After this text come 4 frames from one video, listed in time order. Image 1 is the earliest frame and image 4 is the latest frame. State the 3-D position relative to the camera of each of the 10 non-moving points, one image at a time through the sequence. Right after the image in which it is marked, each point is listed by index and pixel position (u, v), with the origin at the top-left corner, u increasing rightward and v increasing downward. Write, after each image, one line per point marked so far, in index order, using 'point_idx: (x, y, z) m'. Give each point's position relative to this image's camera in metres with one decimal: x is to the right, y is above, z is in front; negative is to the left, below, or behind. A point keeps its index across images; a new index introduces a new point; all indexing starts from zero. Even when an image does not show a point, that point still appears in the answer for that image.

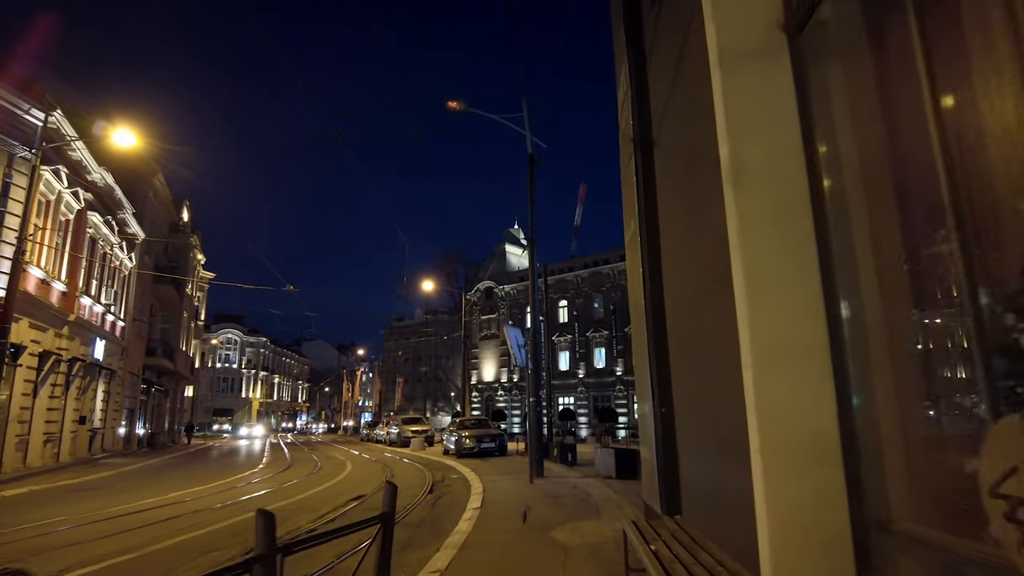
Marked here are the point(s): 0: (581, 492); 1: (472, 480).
0: (+1.3, -3.7, +12.2) m
1: (-1.2, -4.6, +15.8) m
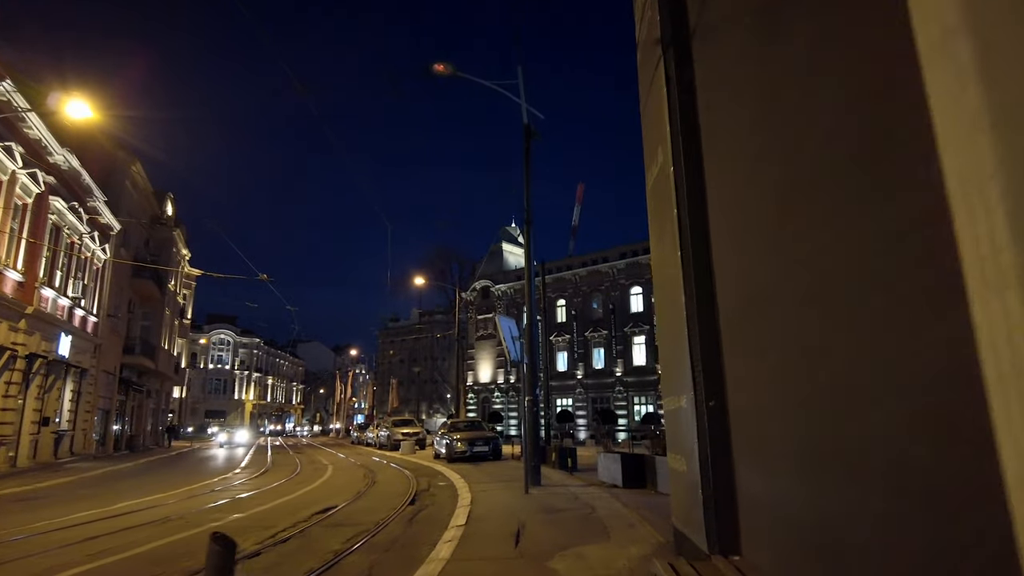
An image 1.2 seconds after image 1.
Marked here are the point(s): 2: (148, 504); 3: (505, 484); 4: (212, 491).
0: (+1.1, -3.4, +10.5) m
1: (-1.3, -4.3, +14.1) m
2: (-7.9, -4.6, +14.4) m
3: (-0.1, -4.2, +14.3) m
4: (-7.6, -5.2, +17.0) m
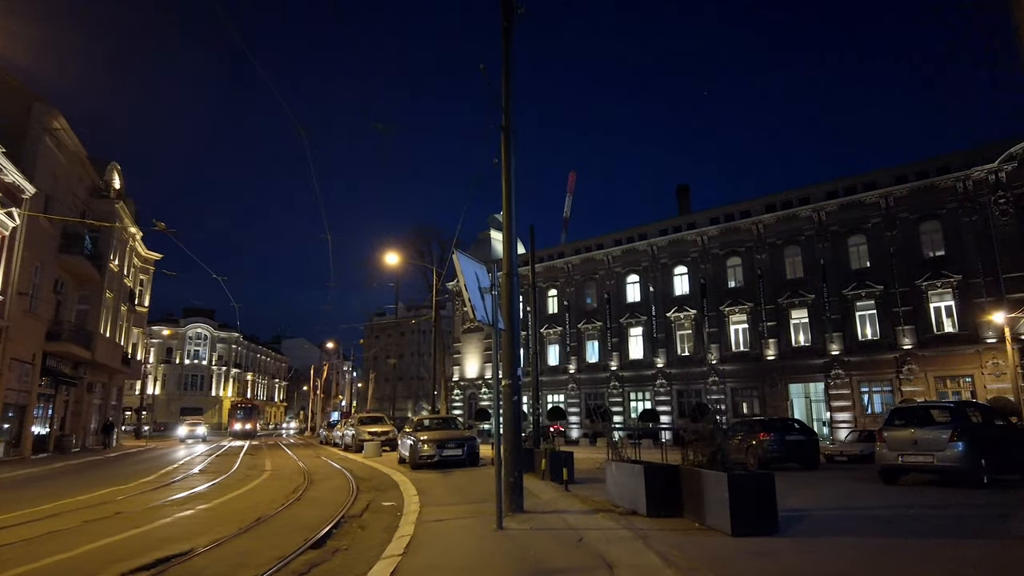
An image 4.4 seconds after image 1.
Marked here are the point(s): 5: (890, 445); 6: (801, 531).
0: (+0.7, -2.5, +6.1) m
1: (-1.8, -3.3, +9.8) m
2: (-8.3, -3.7, +9.9) m
3: (-0.6, -3.2, +9.9) m
4: (-8.1, -4.2, +12.6) m
5: (+7.1, -2.9, +12.5) m
6: (+3.2, -2.7, +7.5) m
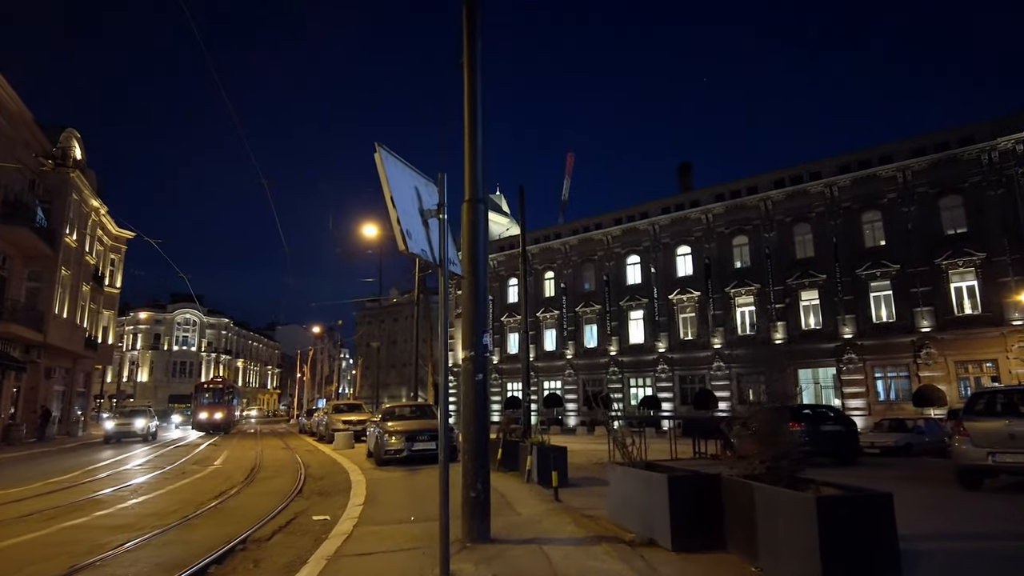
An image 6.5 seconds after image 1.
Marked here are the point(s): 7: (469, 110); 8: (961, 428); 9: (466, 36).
0: (+0.4, -1.9, +3.3) m
1: (-2.1, -2.6, +6.9) m
2: (-8.7, -3.0, +7.1) m
3: (-0.9, -2.5, +7.1) m
4: (-8.5, -3.5, +9.7) m
5: (+6.7, -2.2, +9.7) m
6: (+2.9, -2.1, +4.7) m
7: (-0.5, +2.0, +8.0) m
8: (+6.7, -2.1, +10.0) m
9: (-0.5, +3.0, +8.7) m
